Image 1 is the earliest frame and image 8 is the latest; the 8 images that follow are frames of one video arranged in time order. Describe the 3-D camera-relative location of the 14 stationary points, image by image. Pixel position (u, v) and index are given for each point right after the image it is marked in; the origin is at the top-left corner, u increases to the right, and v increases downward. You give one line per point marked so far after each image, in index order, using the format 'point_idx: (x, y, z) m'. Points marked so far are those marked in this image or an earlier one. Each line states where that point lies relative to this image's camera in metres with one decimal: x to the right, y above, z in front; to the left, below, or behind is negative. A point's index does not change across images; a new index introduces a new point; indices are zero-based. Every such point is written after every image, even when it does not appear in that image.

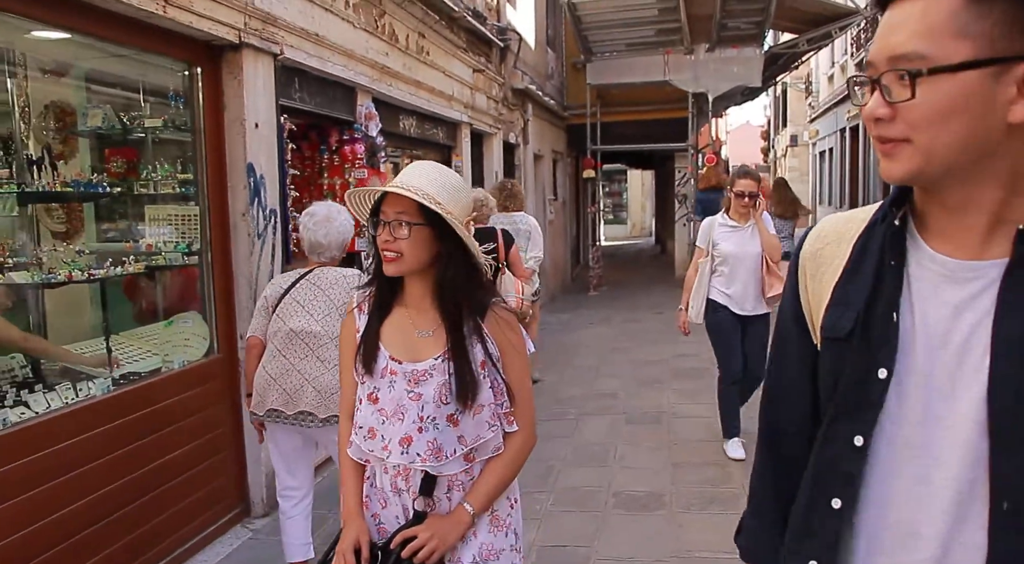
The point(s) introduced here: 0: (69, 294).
0: (-2.1, -0.1, +3.0) m
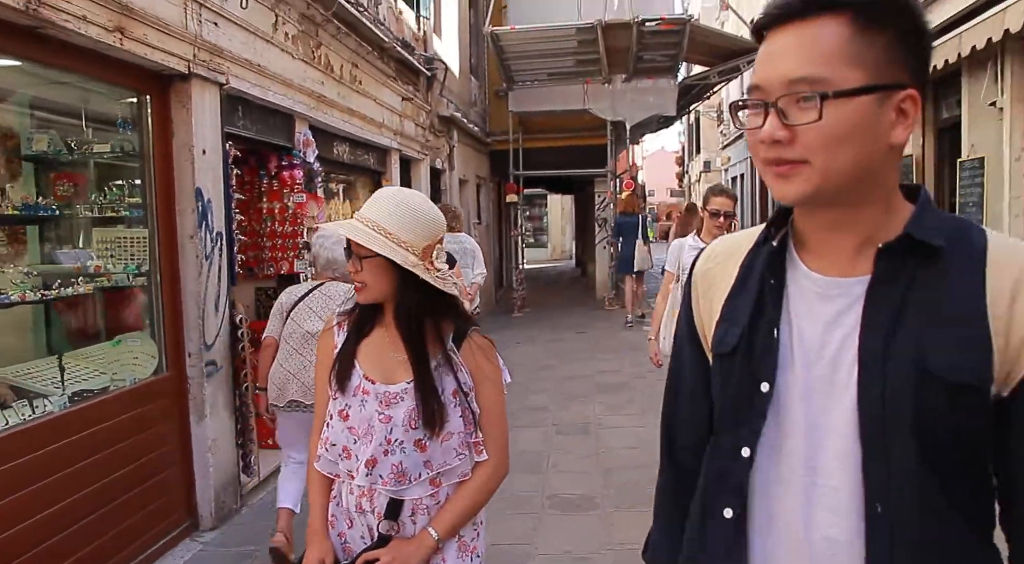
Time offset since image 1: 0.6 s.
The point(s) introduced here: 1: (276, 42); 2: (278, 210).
0: (-2.3, -0.2, +3.1) m
1: (-1.7, +1.7, +4.9) m
2: (-1.7, +0.5, +5.1) m
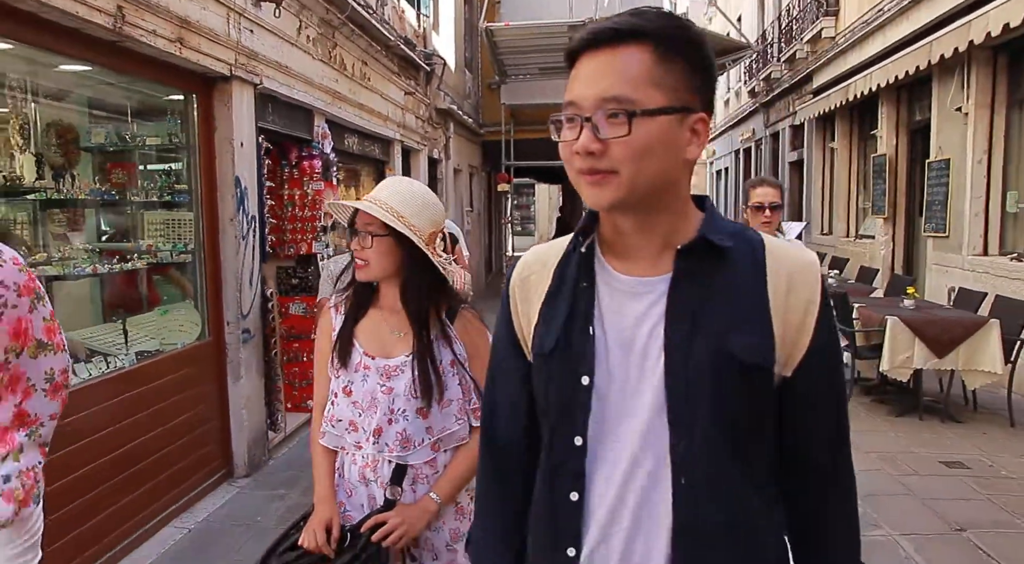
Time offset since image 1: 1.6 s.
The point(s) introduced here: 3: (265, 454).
0: (-2.3, 0.0, +3.6) m
1: (-1.6, +1.8, +5.4) m
2: (-1.7, +0.7, +5.6) m
3: (-1.8, -1.3, +5.1) m
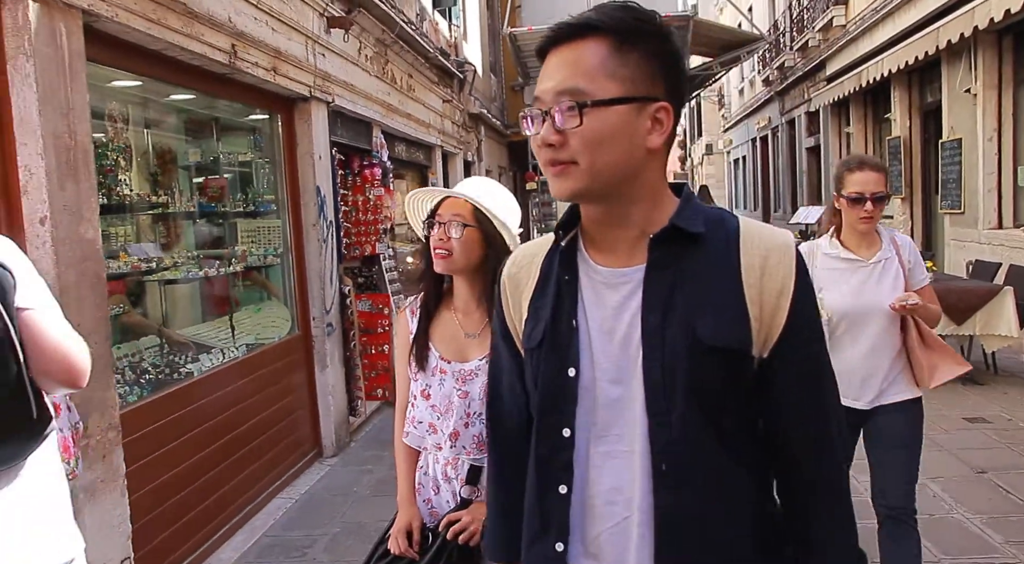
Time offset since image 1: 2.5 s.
0: (-1.9, -0.1, +4.2) m
1: (-1.3, +1.9, +6.0) m
2: (-1.3, +0.7, +6.2) m
3: (-1.3, -1.3, +5.7) m
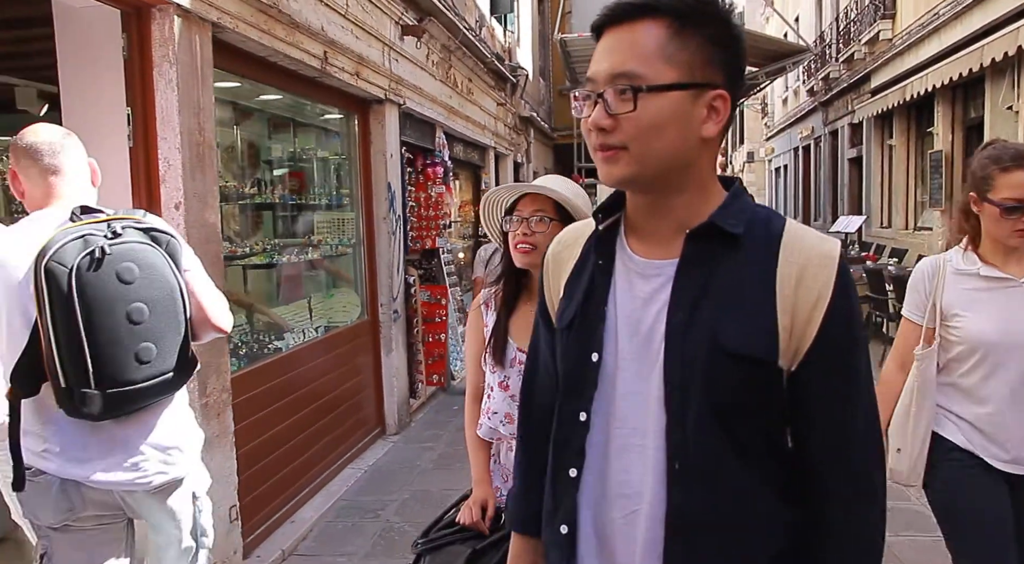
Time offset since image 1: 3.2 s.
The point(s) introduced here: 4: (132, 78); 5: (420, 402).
0: (-1.6, +0.1, +4.6) m
1: (-0.8, +1.9, +6.3) m
2: (-0.8, +0.8, +6.6) m
3: (-0.9, -1.2, +6.0) m
4: (-1.6, +0.9, +3.0) m
5: (-0.9, -1.1, +6.4) m
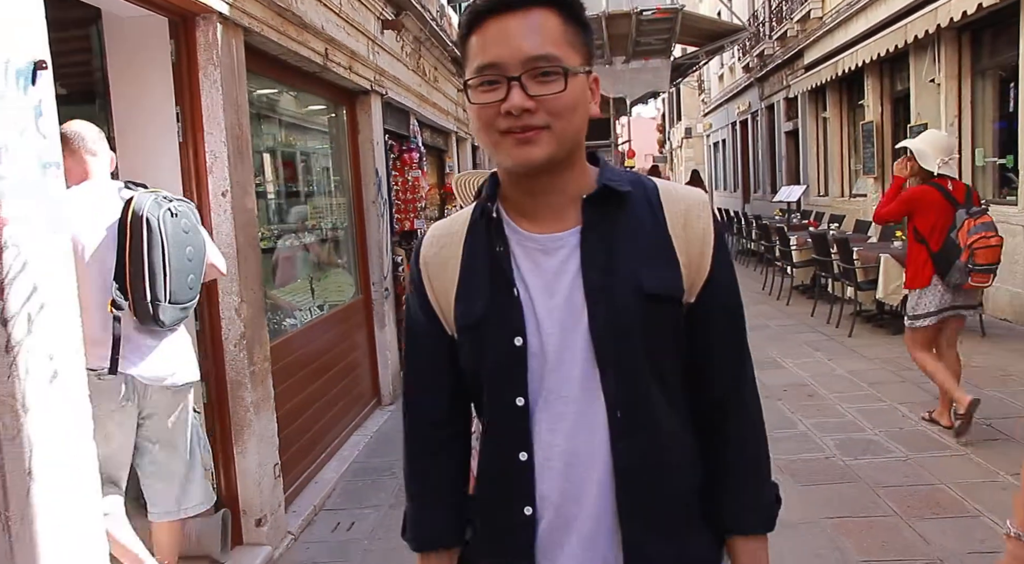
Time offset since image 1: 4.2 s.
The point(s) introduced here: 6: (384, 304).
0: (-1.6, +0.2, +4.9) m
1: (-1.1, +2.1, +6.7) m
2: (-1.1, +1.0, +6.9) m
3: (-1.1, -1.0, +6.5) m
4: (-1.6, +1.0, +3.3) m
5: (-1.0, -0.9, +6.8) m
6: (-1.1, -0.2, +6.1) m
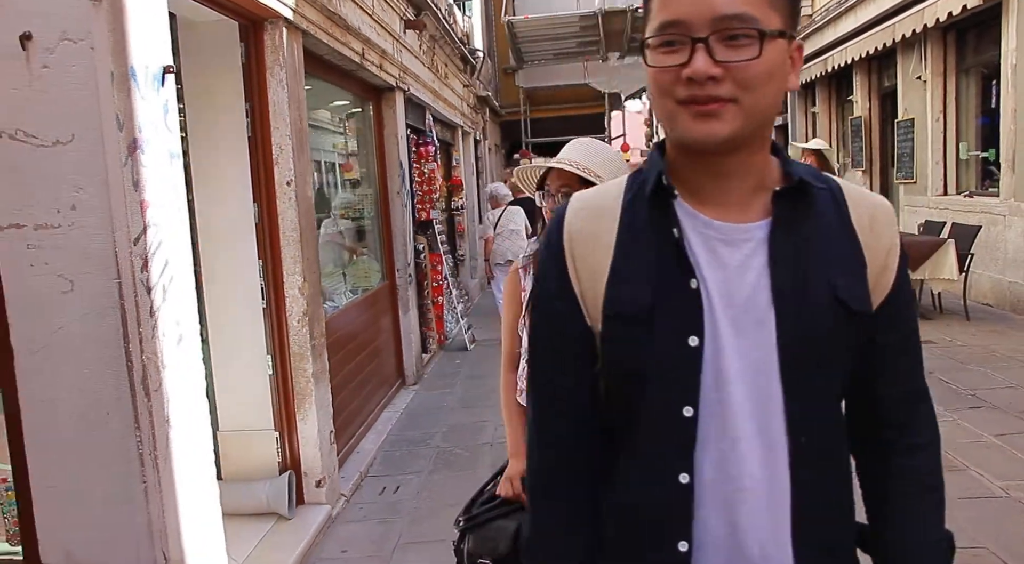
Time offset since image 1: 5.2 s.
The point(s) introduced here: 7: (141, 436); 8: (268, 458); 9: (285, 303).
0: (-1.4, +0.3, +5.3) m
1: (-0.9, +2.3, +7.0) m
2: (-1.0, +1.1, +7.3) m
3: (-0.9, -0.9, +6.8) m
4: (-1.4, +1.1, +3.6) m
5: (-0.9, -0.8, +7.1) m
6: (-1.0, -0.1, +6.5) m
7: (-1.3, -0.5, +2.4) m
8: (-1.4, -1.0, +3.9) m
9: (-1.2, -0.1, +3.8) m
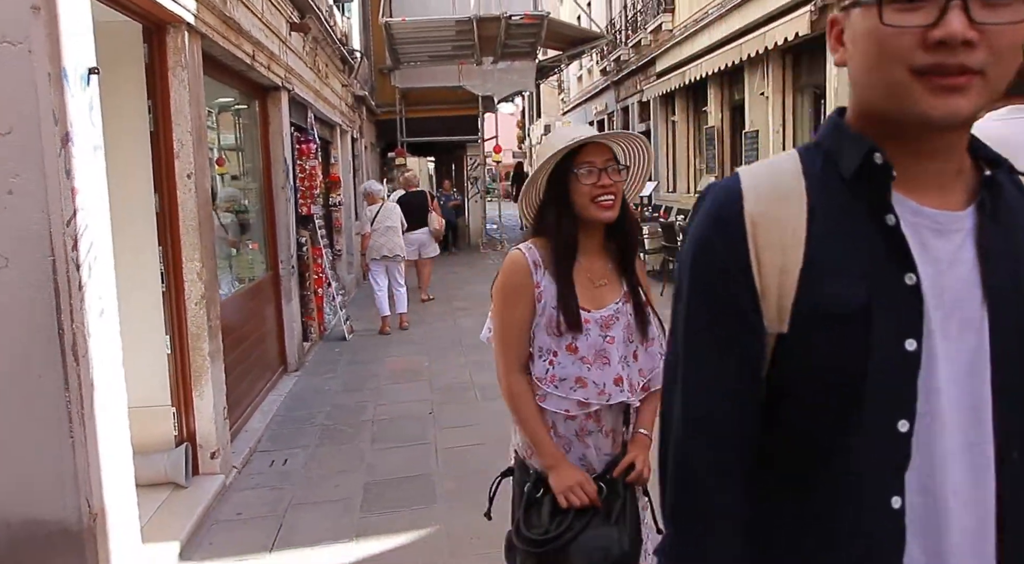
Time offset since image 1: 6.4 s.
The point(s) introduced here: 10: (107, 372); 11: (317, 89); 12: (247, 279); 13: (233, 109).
0: (-2.4, +0.4, +5.5) m
1: (-2.2, +2.4, +7.3) m
2: (-2.3, +1.2, +7.6) m
3: (-2.2, -0.8, +7.1) m
4: (-2.0, +1.2, +3.9) m
5: (-2.2, -0.7, +7.4) m
6: (-2.2, 0.0, +6.8) m
7: (-1.7, -0.4, +2.7) m
8: (-2.1, -0.9, +4.2) m
9: (-1.9, 0.0, +4.1) m
10: (-1.7, -0.4, +2.9) m
11: (-2.3, +2.3, +8.2) m
12: (-2.4, 0.0, +6.0) m
13: (-2.3, +1.4, +5.7) m
